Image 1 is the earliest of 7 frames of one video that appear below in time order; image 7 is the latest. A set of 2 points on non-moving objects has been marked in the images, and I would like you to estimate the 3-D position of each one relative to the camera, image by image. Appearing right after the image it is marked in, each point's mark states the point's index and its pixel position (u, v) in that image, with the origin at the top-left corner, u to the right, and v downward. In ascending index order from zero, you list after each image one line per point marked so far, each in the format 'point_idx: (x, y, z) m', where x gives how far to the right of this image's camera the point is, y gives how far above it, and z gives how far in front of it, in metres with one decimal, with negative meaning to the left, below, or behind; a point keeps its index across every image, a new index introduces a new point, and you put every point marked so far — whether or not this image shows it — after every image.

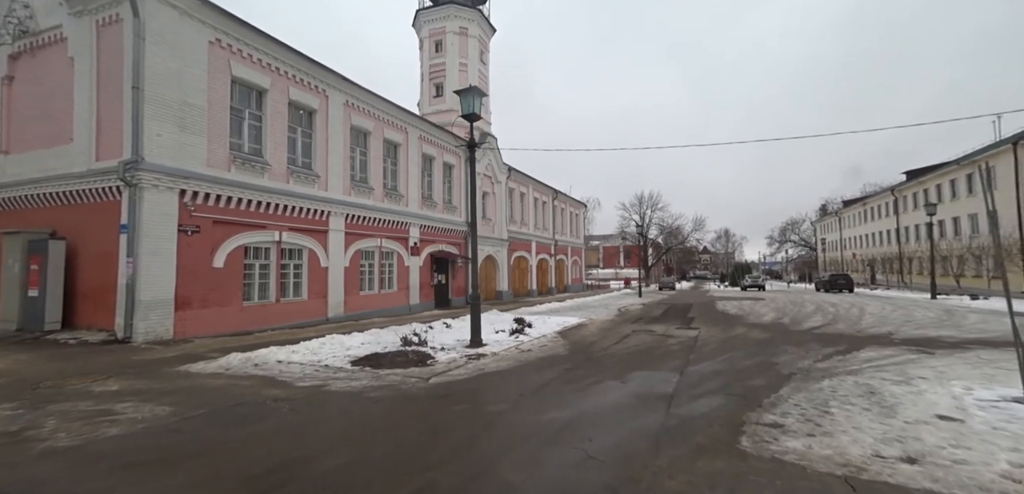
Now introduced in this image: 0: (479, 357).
0: (-0.6, -2.2, +8.6) m
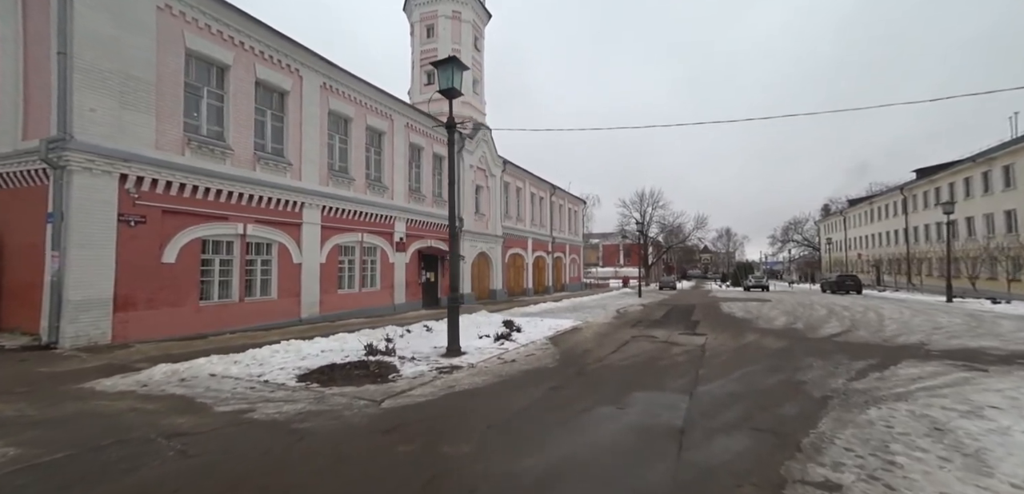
0: (-1.0, -2.1, +7.3) m
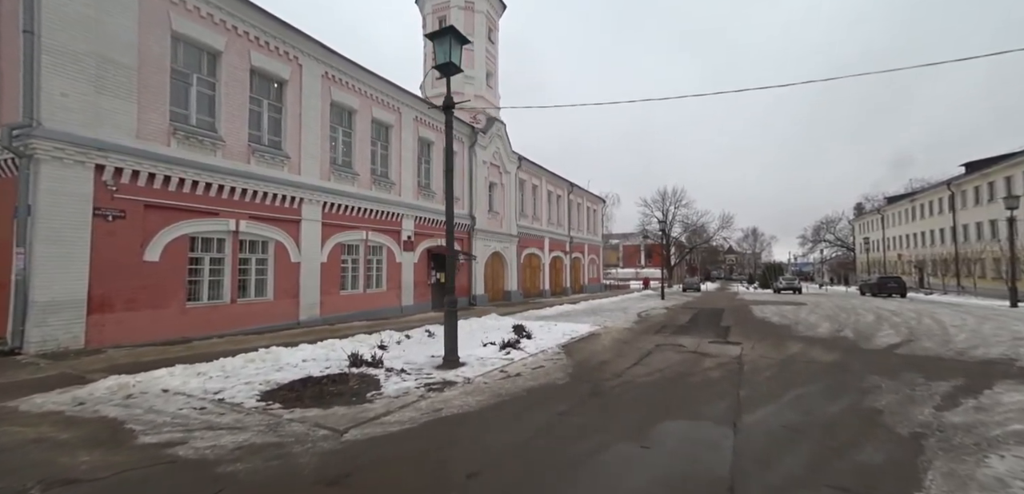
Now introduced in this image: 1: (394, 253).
0: (-0.9, -2.0, +6.2) m
1: (-4.8, -0.3, +17.6) m
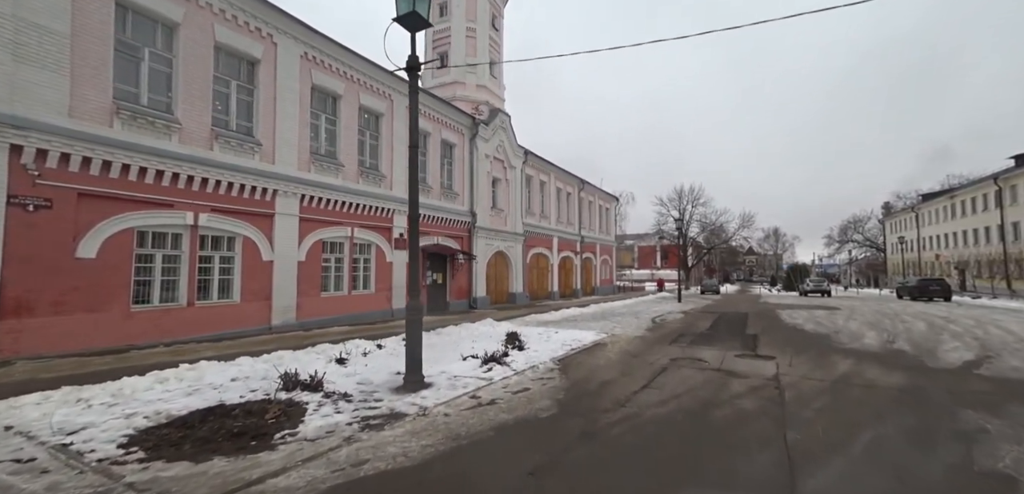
0: (-1.3, -1.9, +4.7) m
1: (-4.8, -0.2, +16.2) m
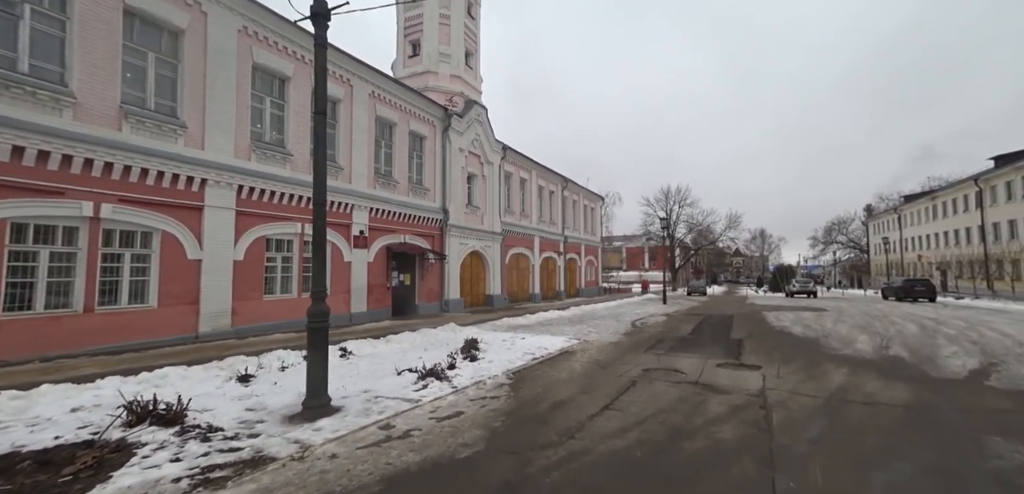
0: (-2.1, -1.8, +3.5) m
1: (-5.9, -0.1, +14.9) m
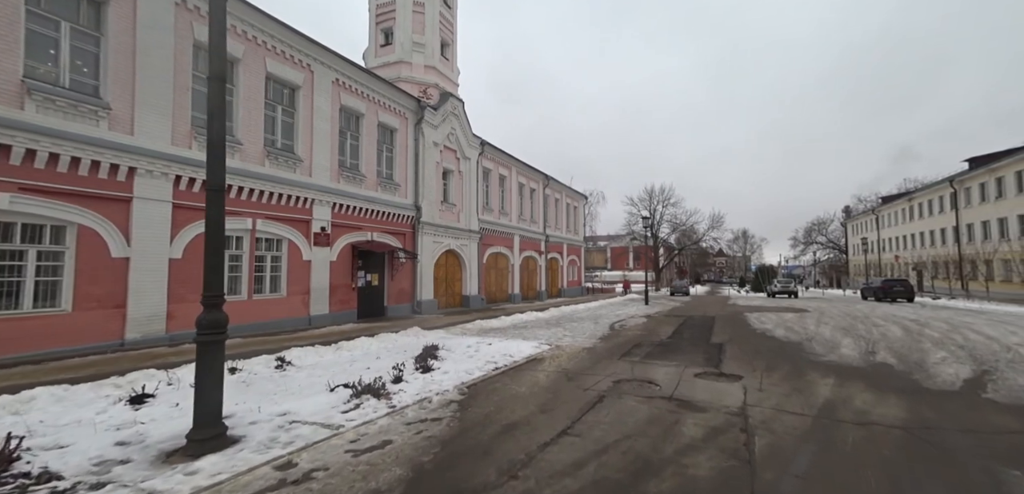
0: (-2.7, -1.8, +2.5) m
1: (-6.8, -0.1, +13.9) m
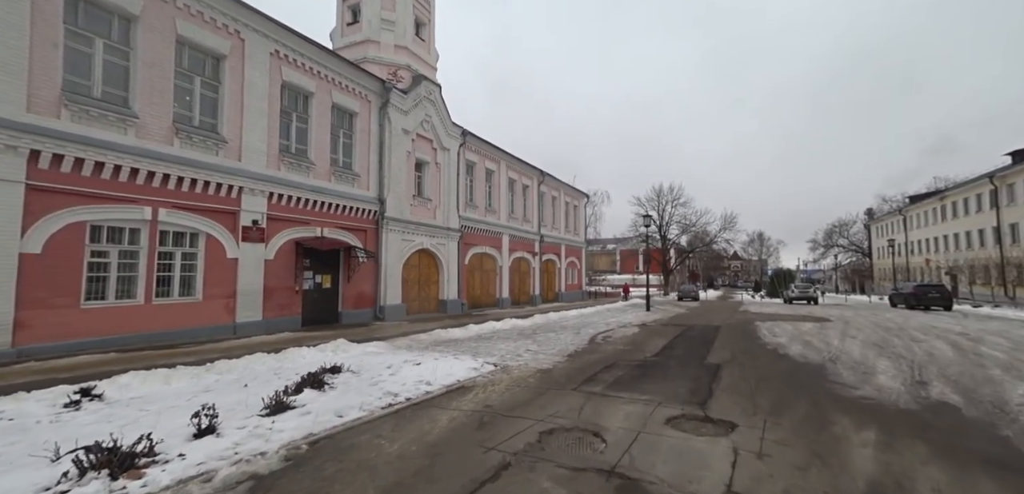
0: (-4.2, -1.6, +0.3) m
1: (-7.9, +0.1, +11.8) m
